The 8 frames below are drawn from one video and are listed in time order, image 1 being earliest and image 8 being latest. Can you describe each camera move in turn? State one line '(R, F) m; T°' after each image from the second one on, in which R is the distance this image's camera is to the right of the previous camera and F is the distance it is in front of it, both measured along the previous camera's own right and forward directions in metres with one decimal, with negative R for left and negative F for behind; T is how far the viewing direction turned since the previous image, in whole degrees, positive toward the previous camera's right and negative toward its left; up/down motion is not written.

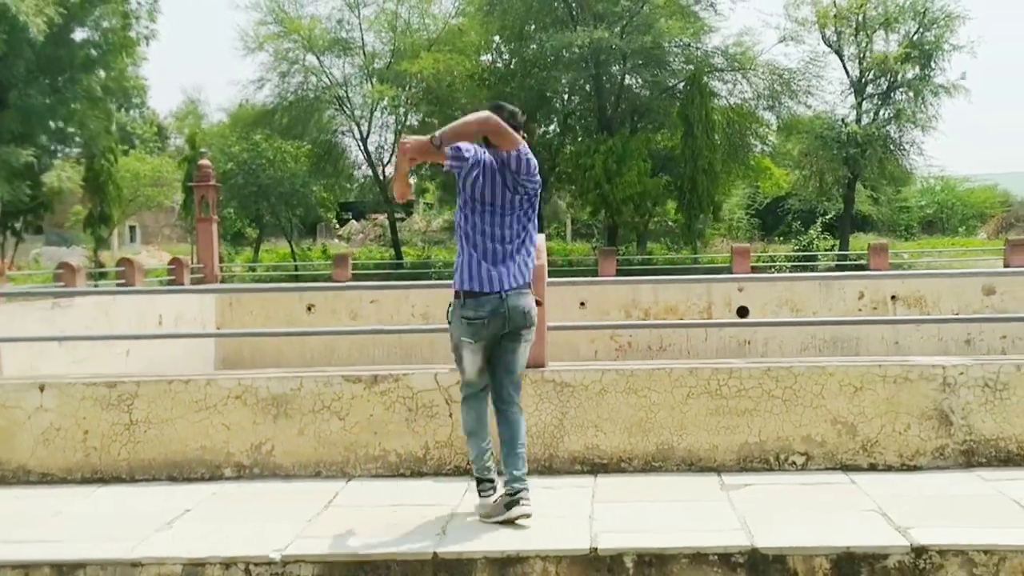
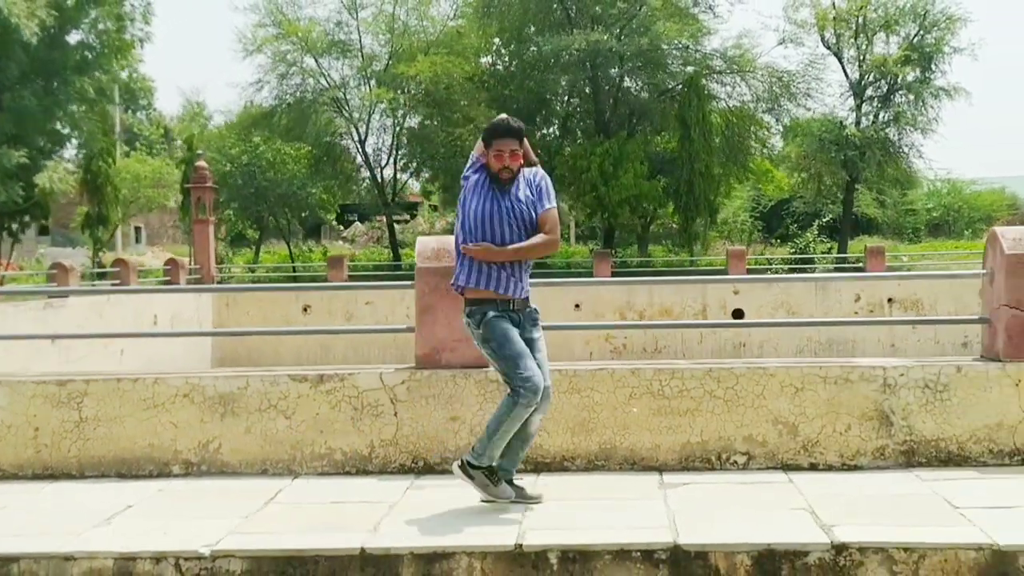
(+0.3, -0.1) m; -1°
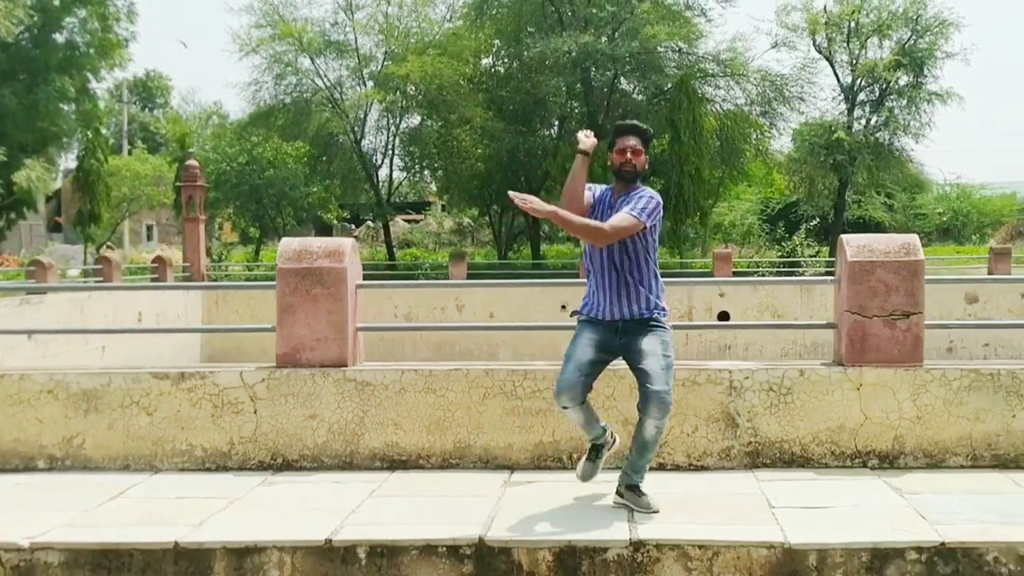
(+0.9, -0.1) m; -1°
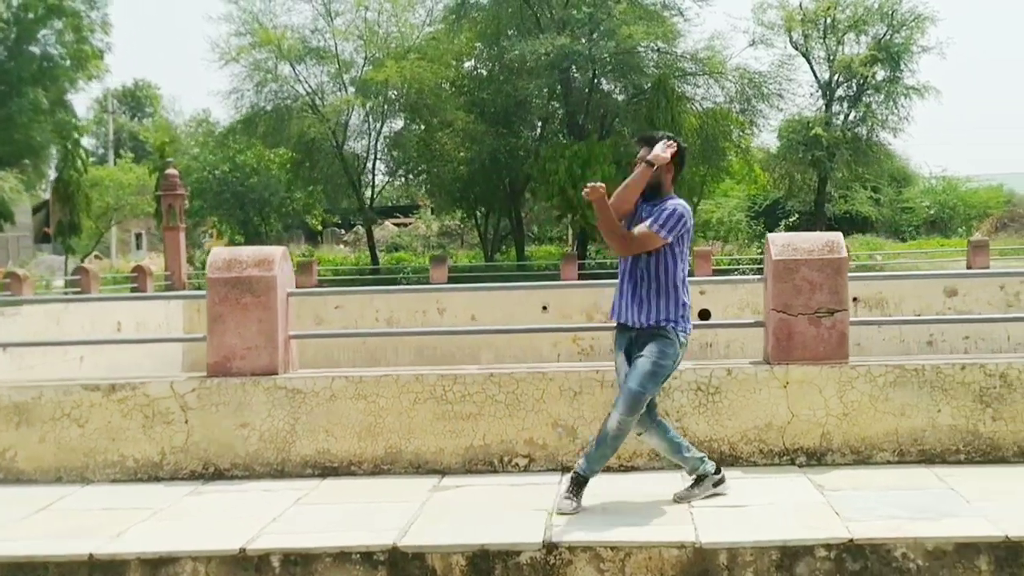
(+0.4, 0.0) m; 0°
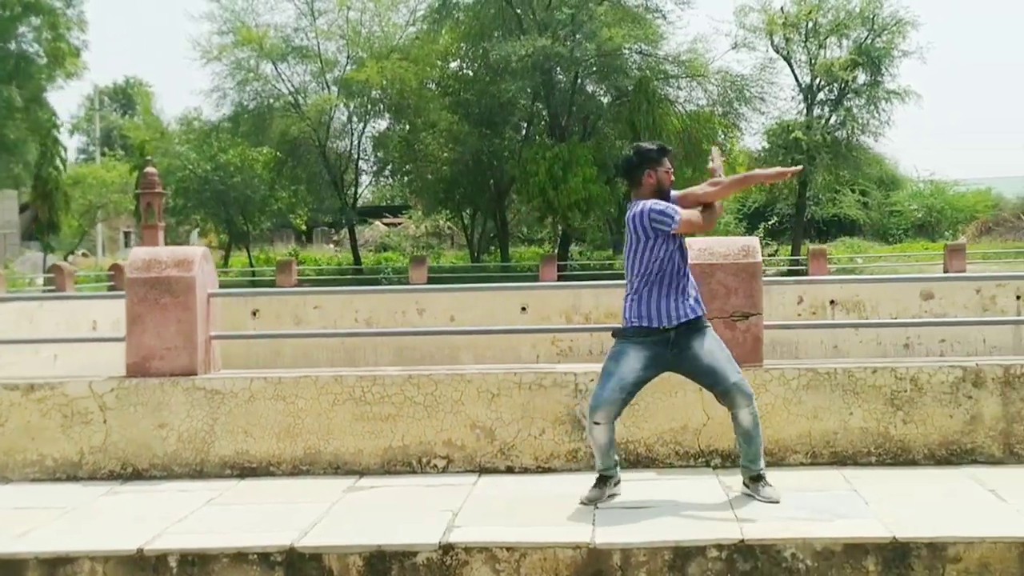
(+0.4, 0.0) m; 0°
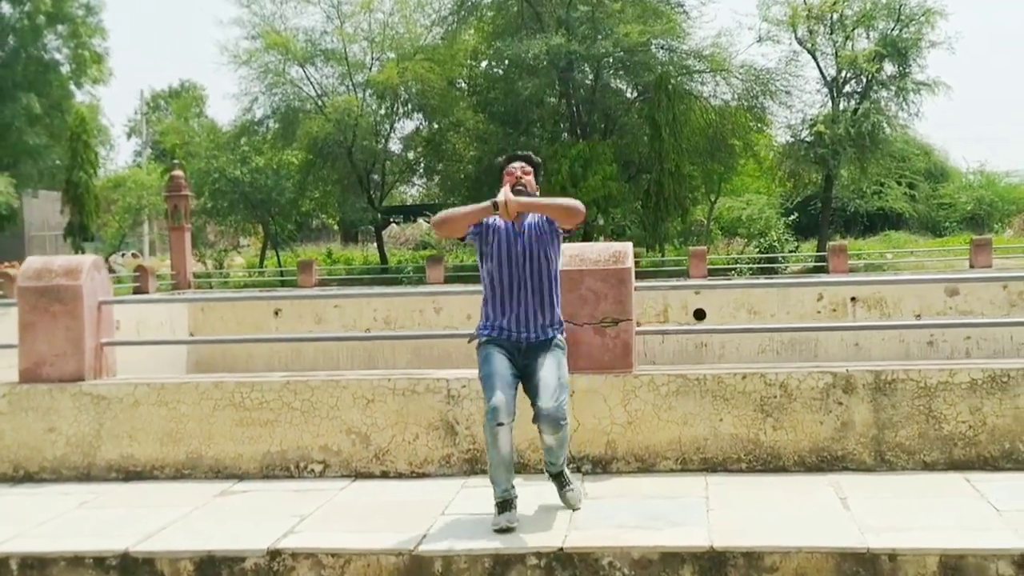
(+1.0, 0.0) m; -3°
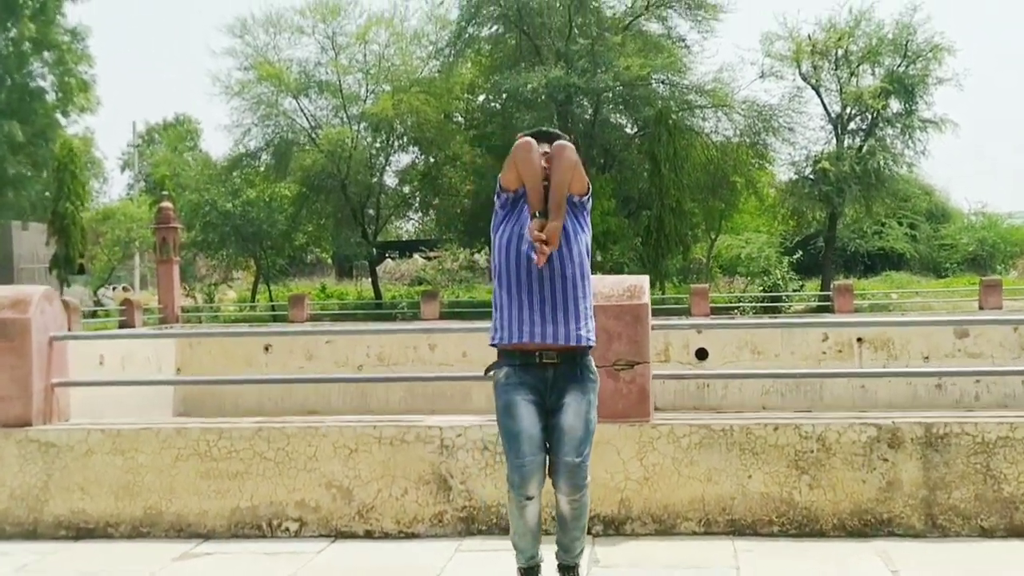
(0.0, +0.5) m; 0°
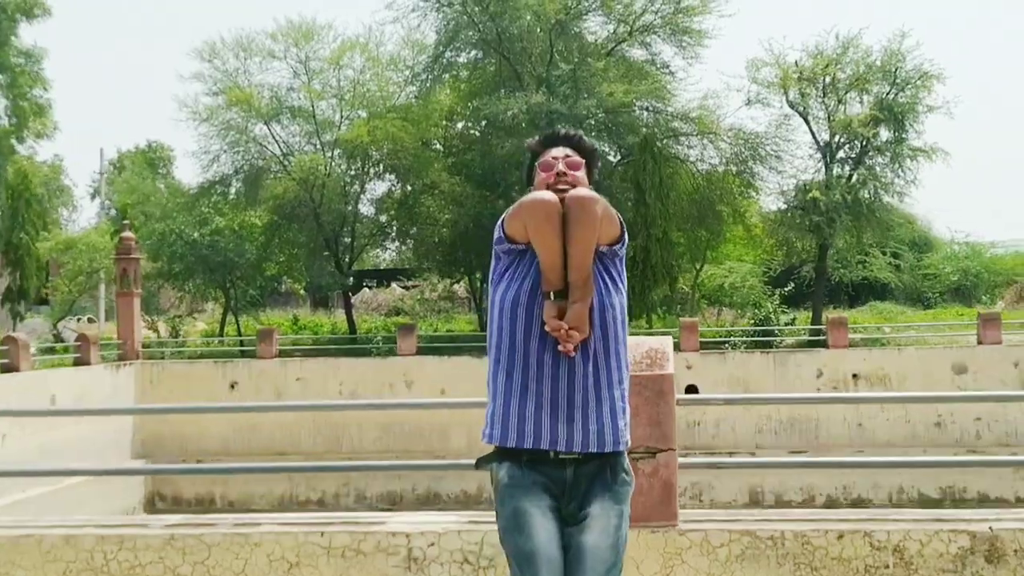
(0.0, +1.0) m; +1°
